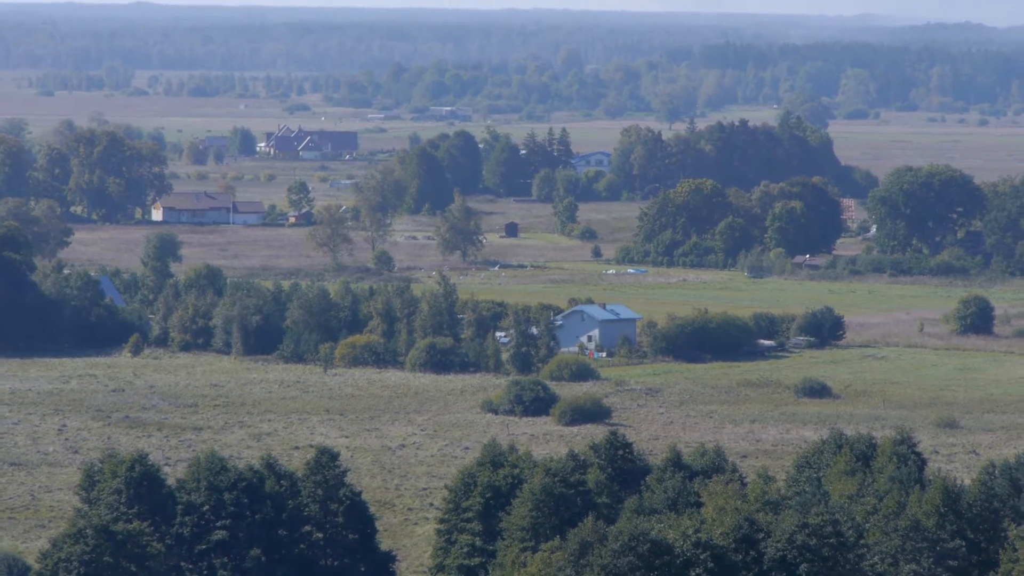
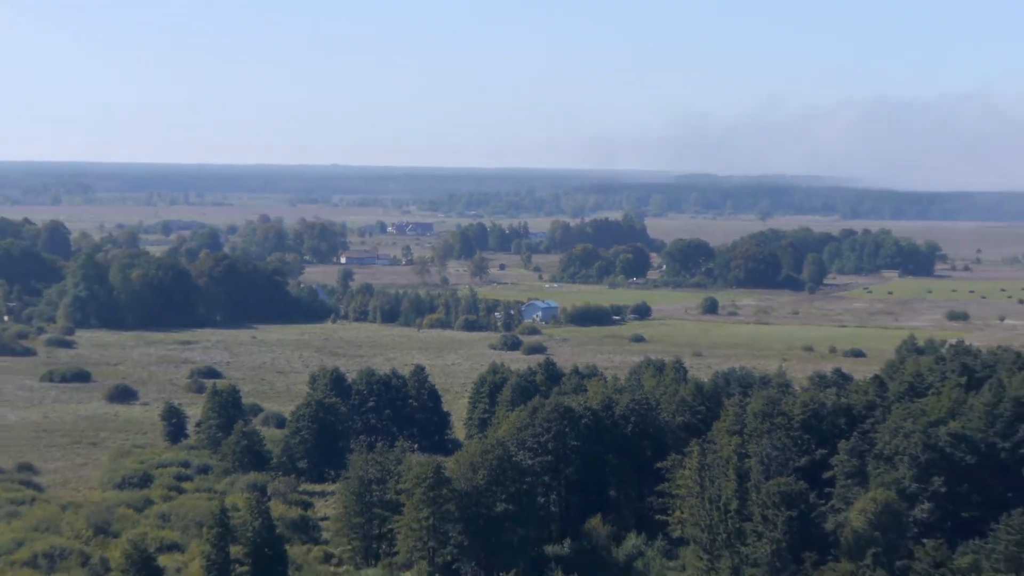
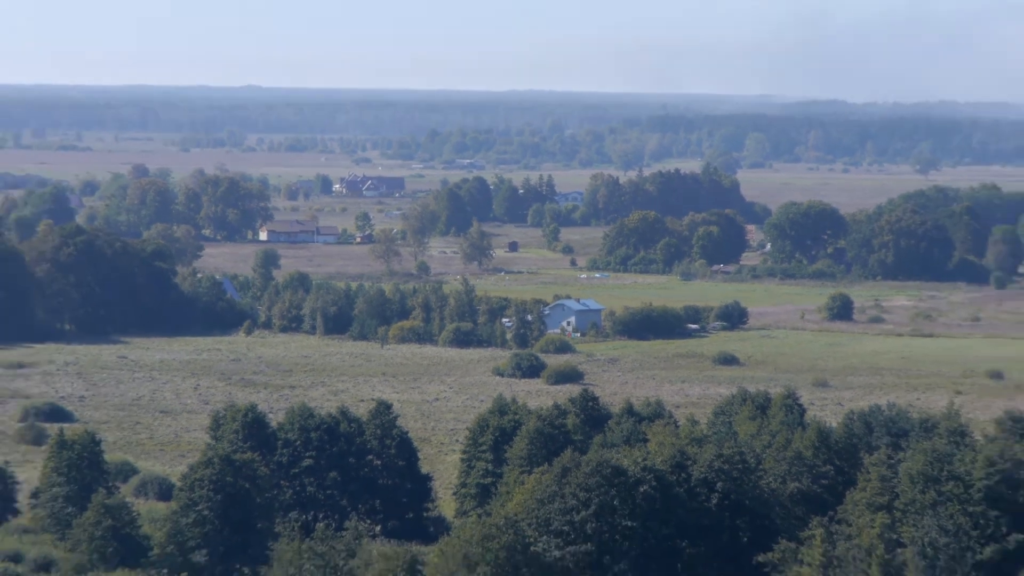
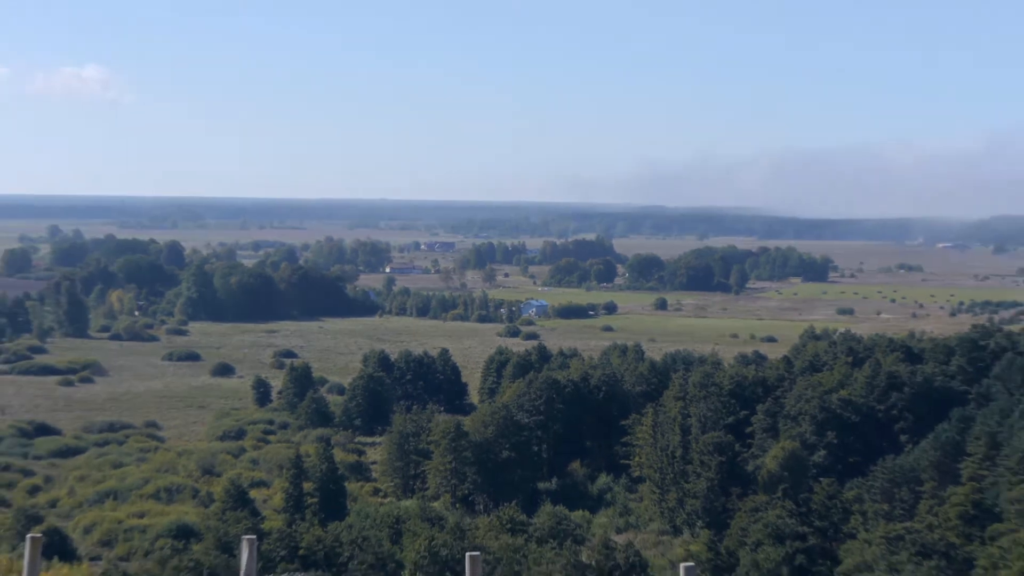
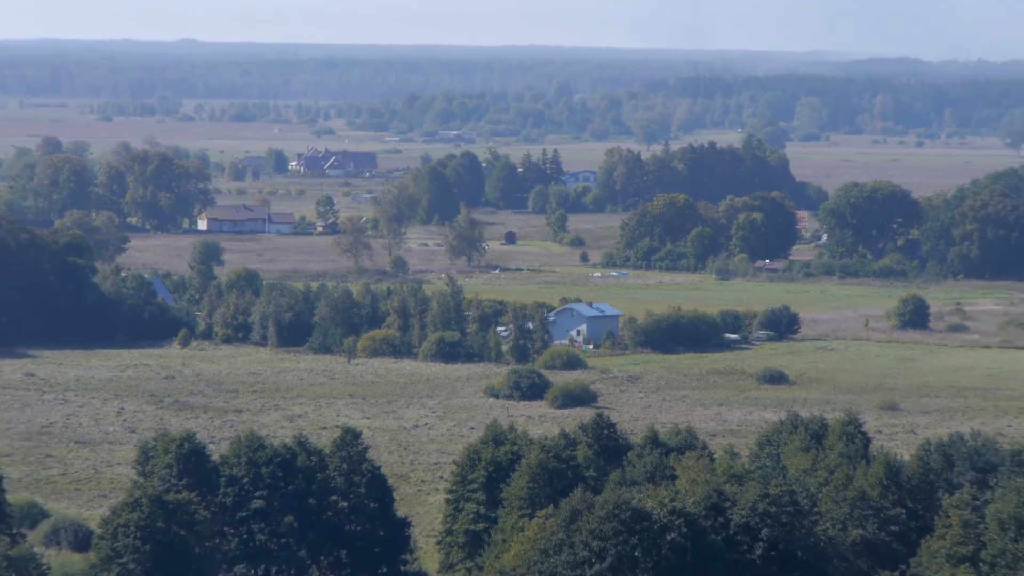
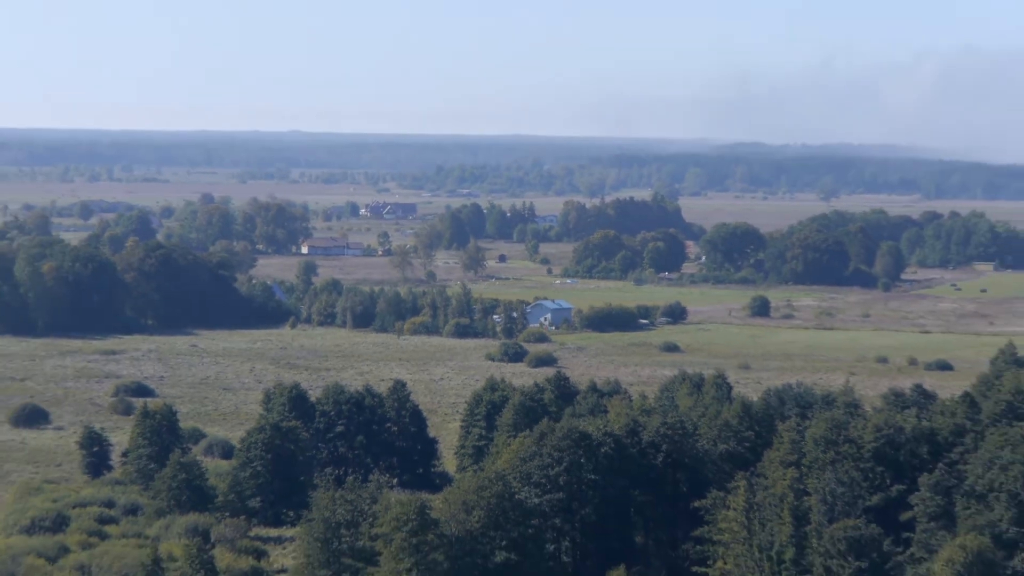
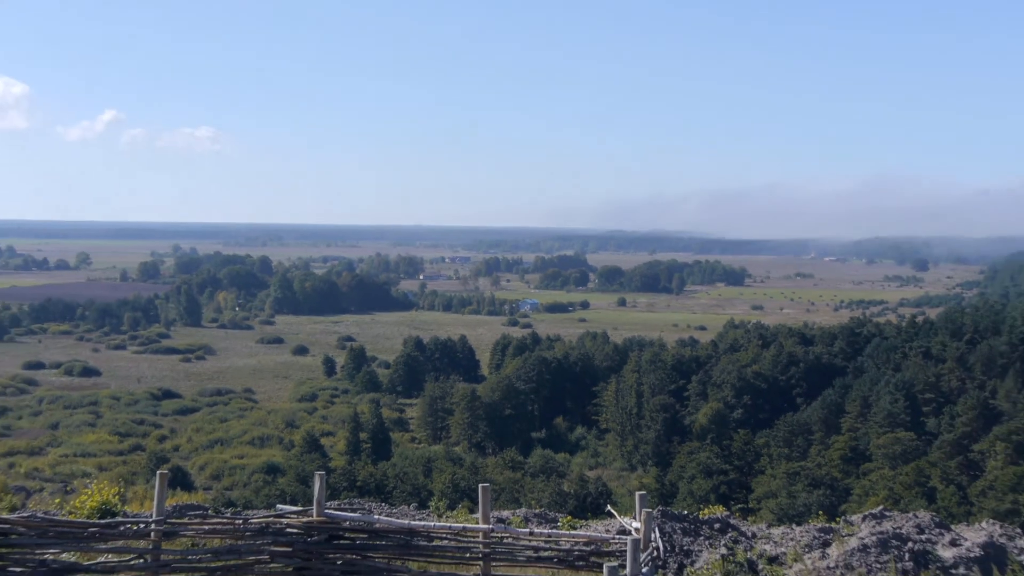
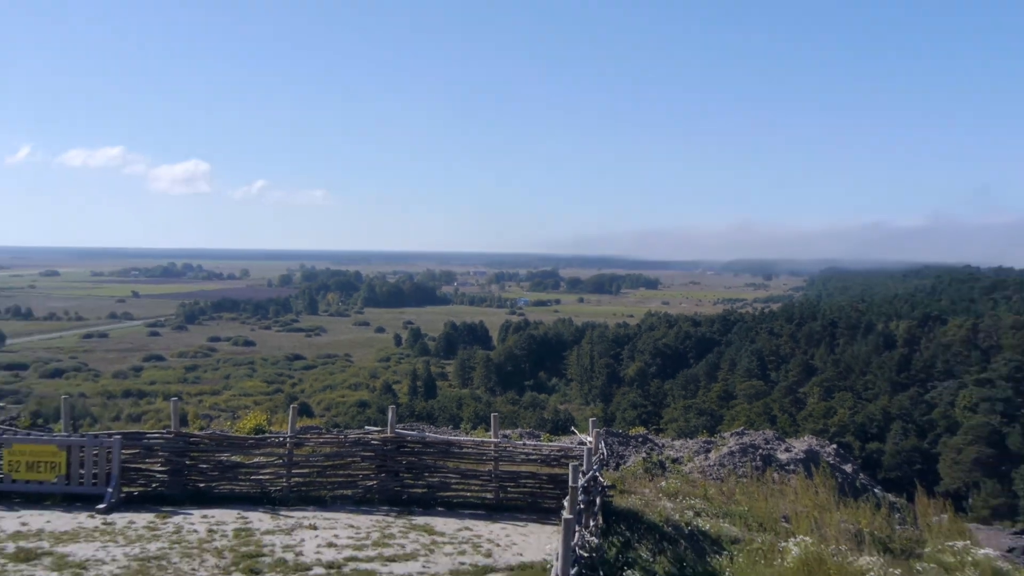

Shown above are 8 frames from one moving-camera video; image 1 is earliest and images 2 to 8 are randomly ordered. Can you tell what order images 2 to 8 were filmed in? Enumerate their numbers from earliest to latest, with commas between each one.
5, 3, 6, 2, 4, 7, 8
